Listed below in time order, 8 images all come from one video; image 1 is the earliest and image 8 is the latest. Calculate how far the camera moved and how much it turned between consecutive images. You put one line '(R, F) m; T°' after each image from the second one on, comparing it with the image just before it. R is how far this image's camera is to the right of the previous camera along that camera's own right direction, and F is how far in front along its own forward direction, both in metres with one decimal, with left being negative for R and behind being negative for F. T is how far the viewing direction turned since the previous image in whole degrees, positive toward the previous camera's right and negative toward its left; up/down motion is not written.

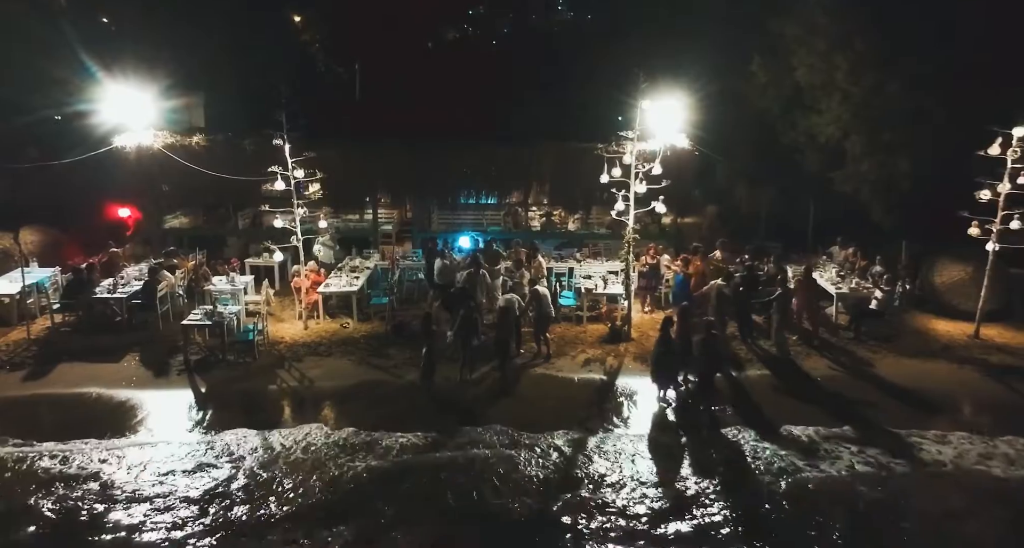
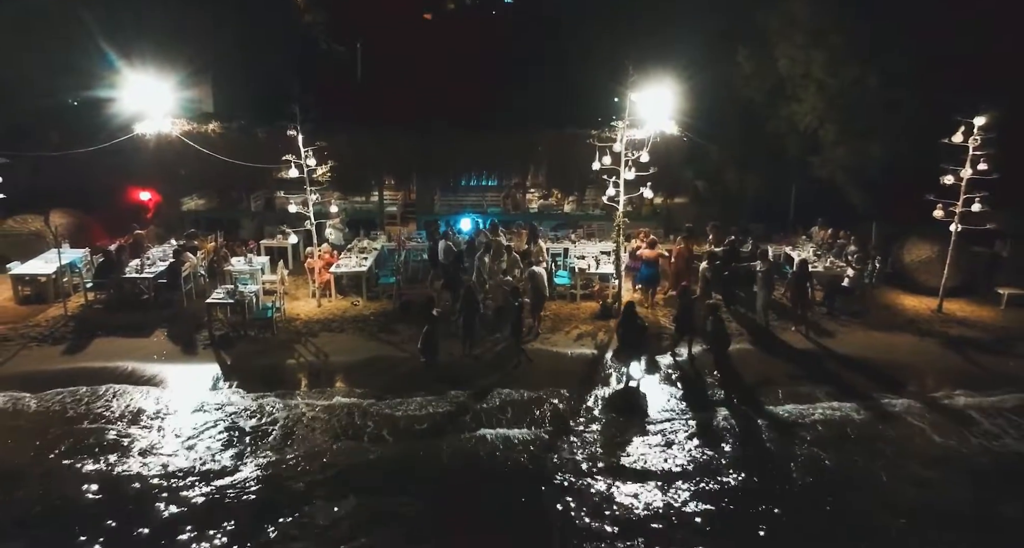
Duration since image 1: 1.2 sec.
(+0.1, -0.9) m; 0°
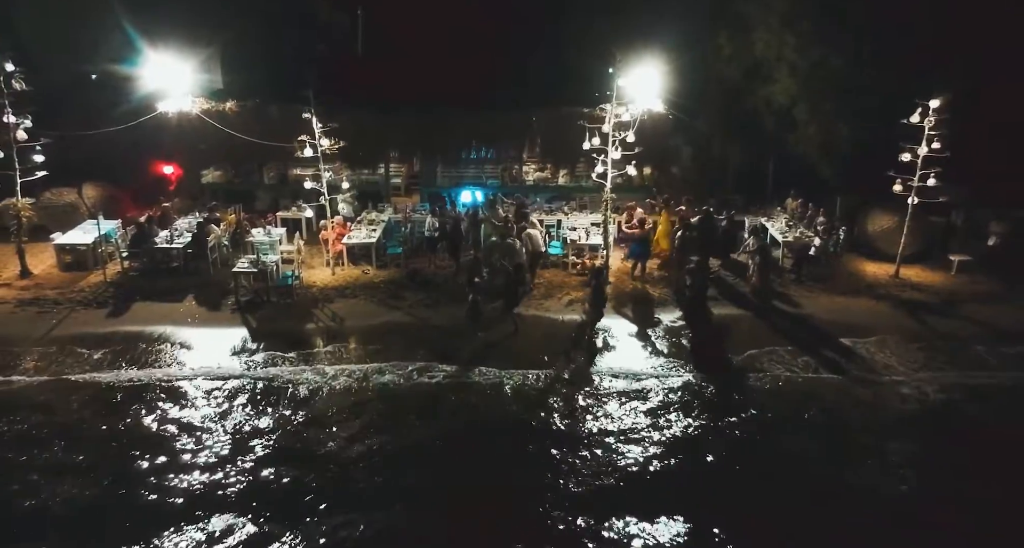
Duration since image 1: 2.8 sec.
(+0.1, -1.2) m; 0°
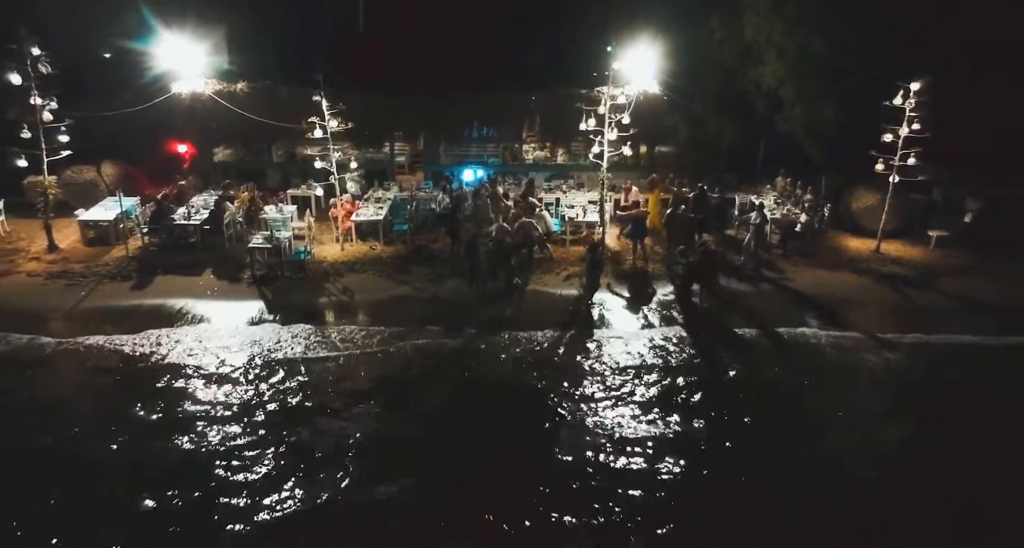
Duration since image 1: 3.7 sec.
(0.0, -0.7) m; 0°
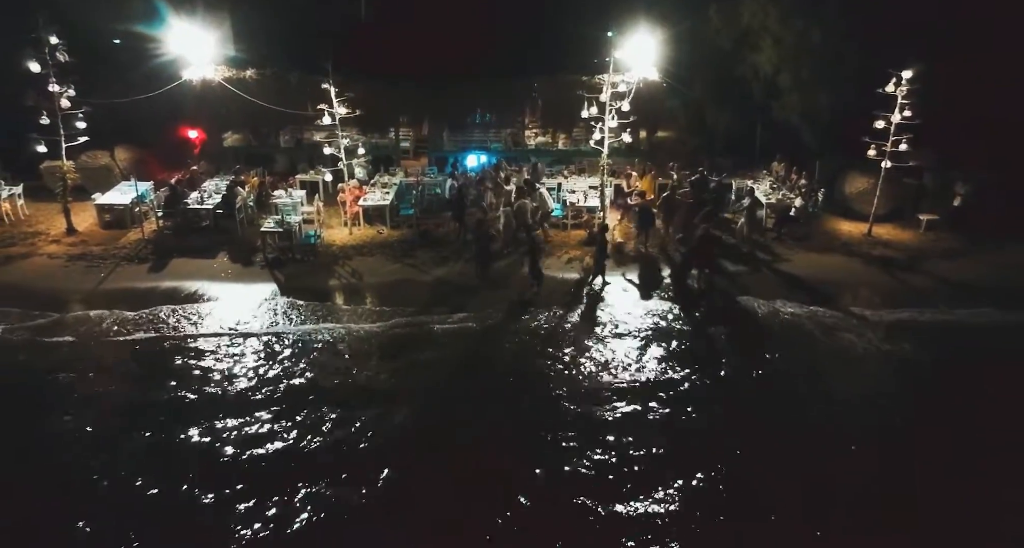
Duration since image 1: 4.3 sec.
(0.0, -0.5) m; 0°
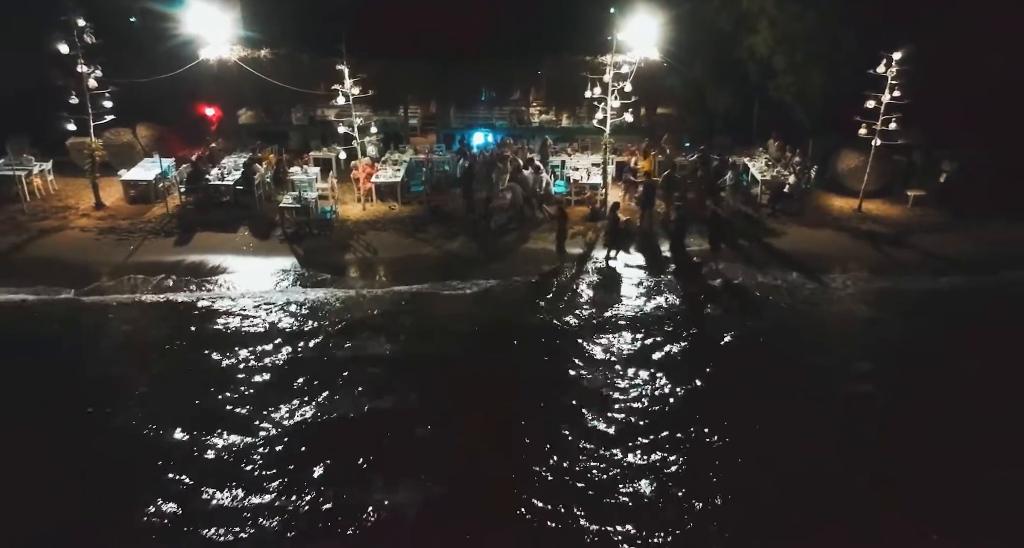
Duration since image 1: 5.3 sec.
(-0.1, -0.8) m; 0°
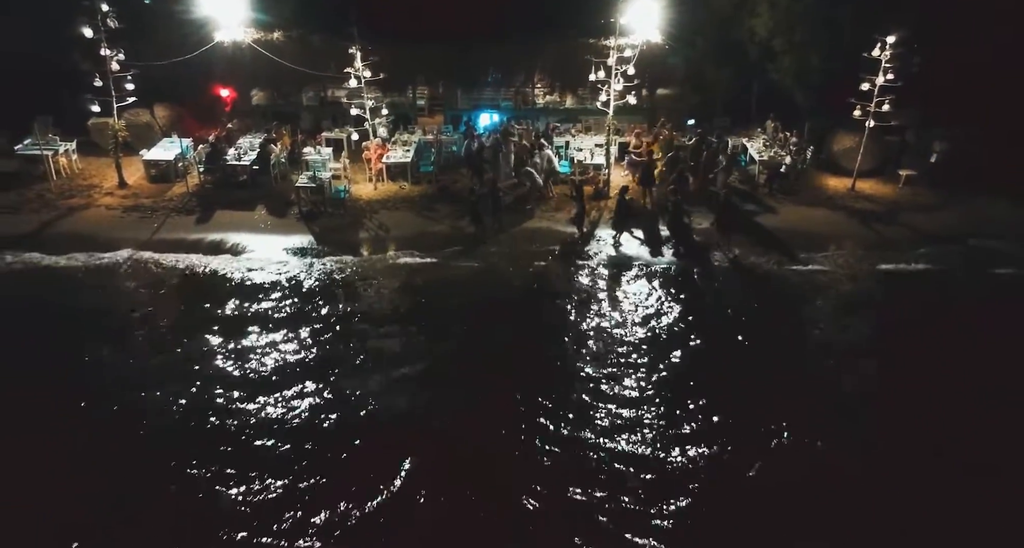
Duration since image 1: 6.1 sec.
(-0.1, -0.7) m; 0°
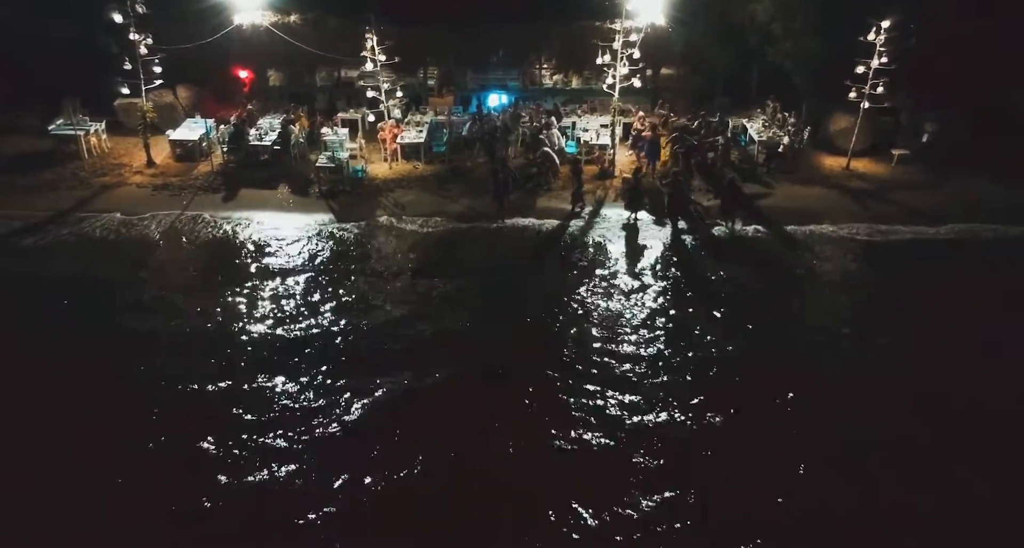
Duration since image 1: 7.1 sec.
(-0.2, -0.8) m; 0°
